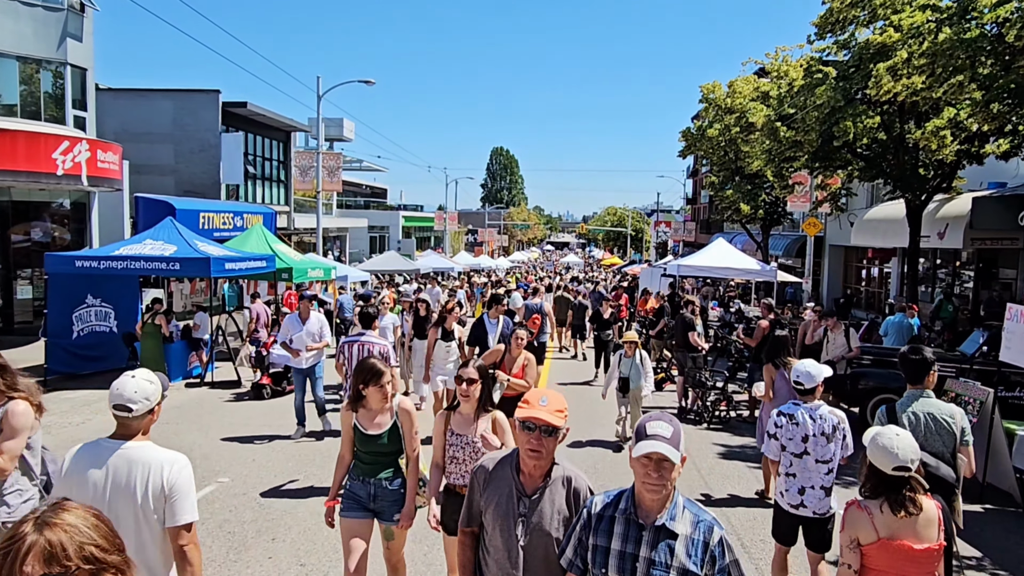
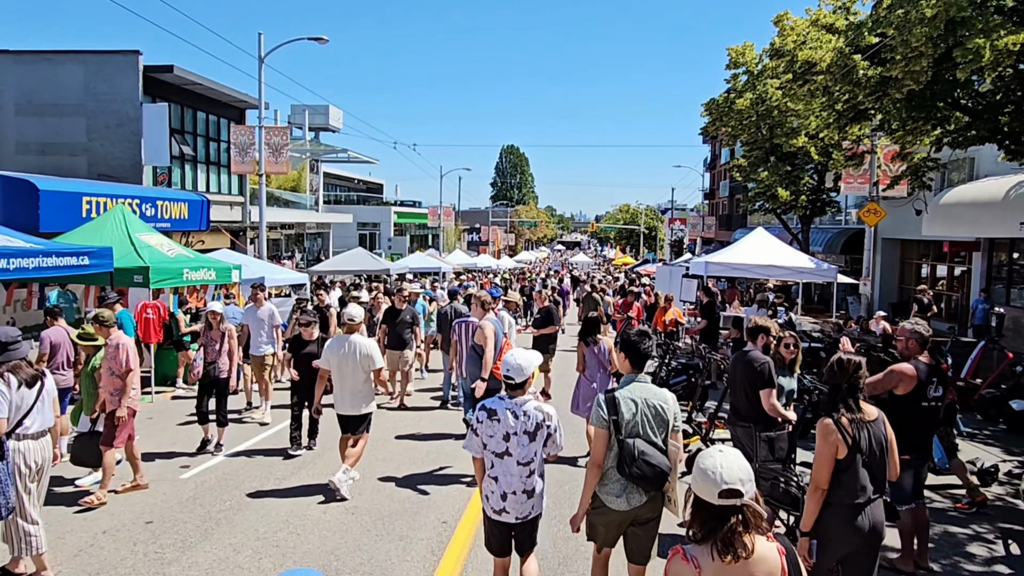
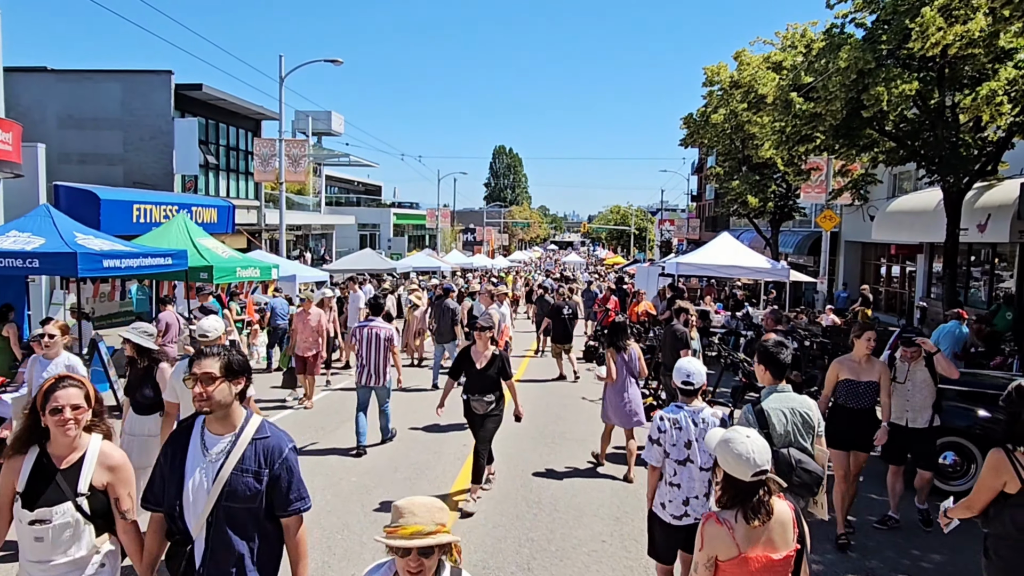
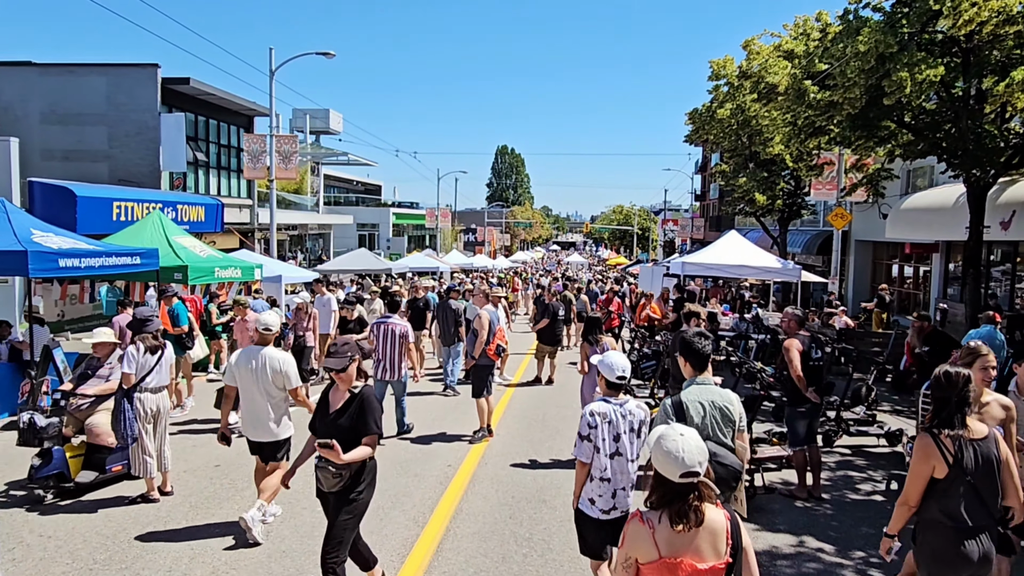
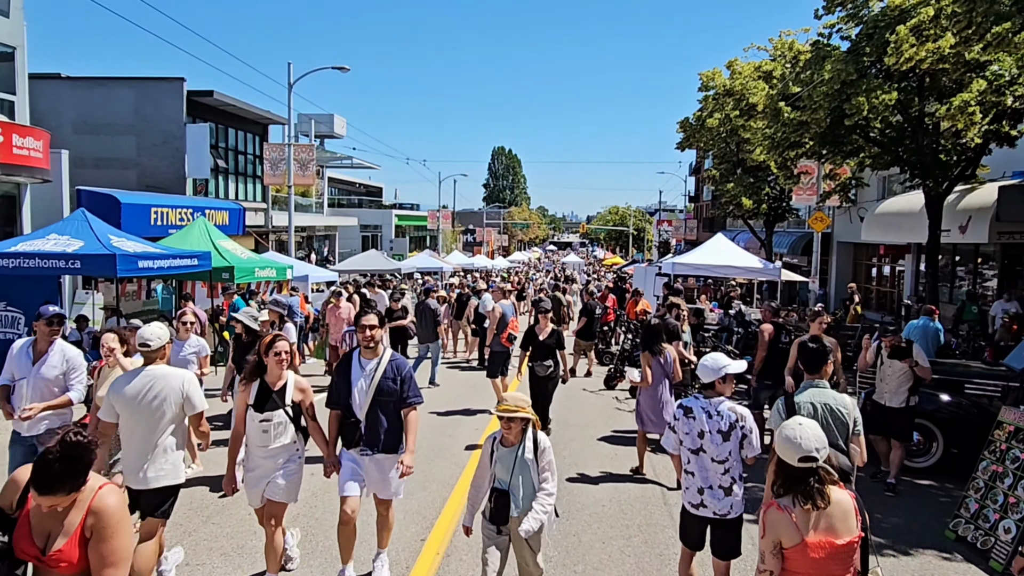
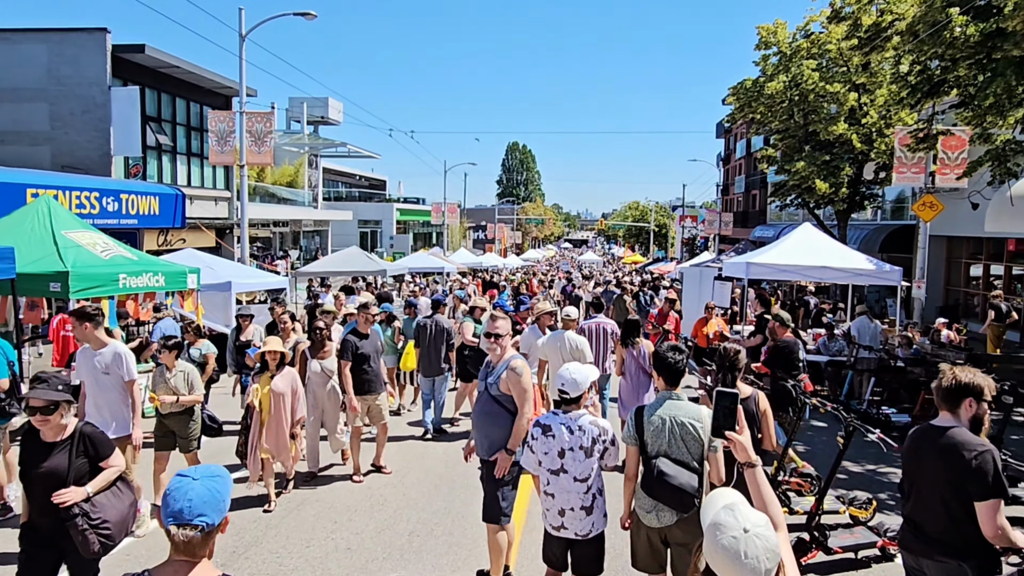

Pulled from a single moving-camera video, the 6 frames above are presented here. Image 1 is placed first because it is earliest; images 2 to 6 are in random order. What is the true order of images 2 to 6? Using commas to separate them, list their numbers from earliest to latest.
5, 3, 4, 2, 6
